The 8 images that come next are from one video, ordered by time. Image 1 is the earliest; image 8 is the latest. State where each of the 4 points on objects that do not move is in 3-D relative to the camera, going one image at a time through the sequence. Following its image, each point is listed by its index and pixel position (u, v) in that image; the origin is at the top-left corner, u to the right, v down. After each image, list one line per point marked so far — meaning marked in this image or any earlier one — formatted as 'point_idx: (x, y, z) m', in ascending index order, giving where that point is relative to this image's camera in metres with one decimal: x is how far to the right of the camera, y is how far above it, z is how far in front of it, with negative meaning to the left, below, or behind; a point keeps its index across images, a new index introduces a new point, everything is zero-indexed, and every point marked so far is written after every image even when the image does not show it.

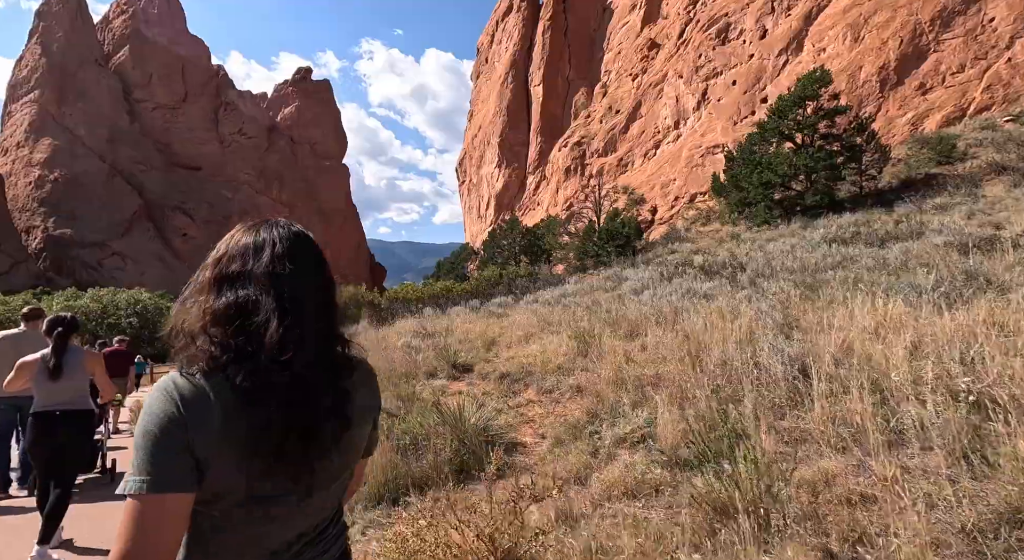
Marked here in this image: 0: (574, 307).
0: (+0.8, -0.4, +8.8) m
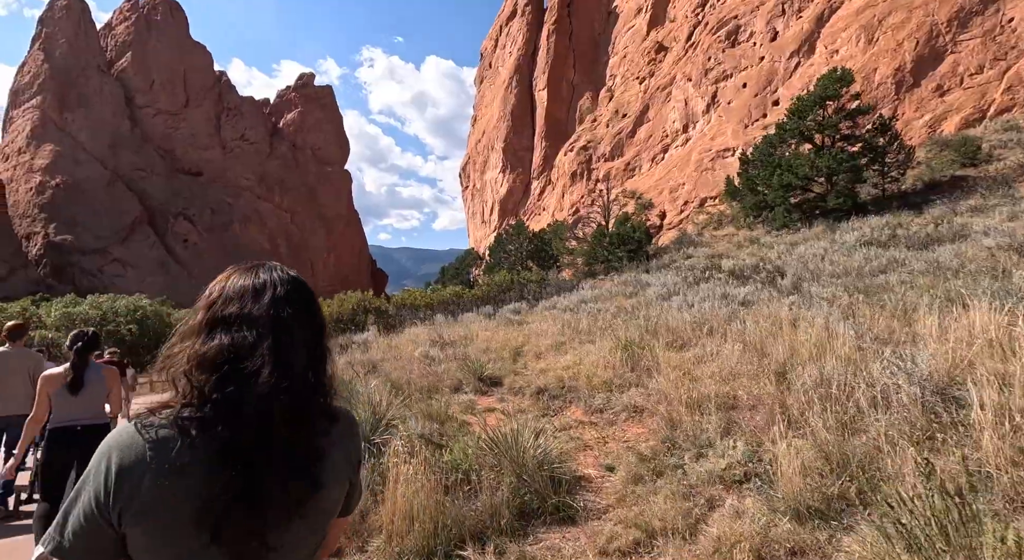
0: (+1.1, -0.5, +8.3) m
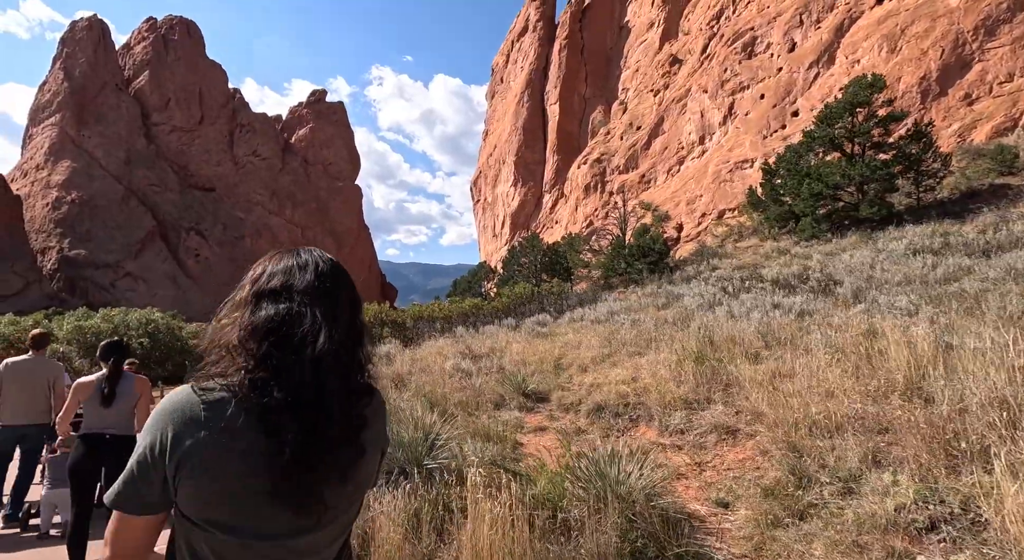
0: (+1.5, -0.6, +7.8) m
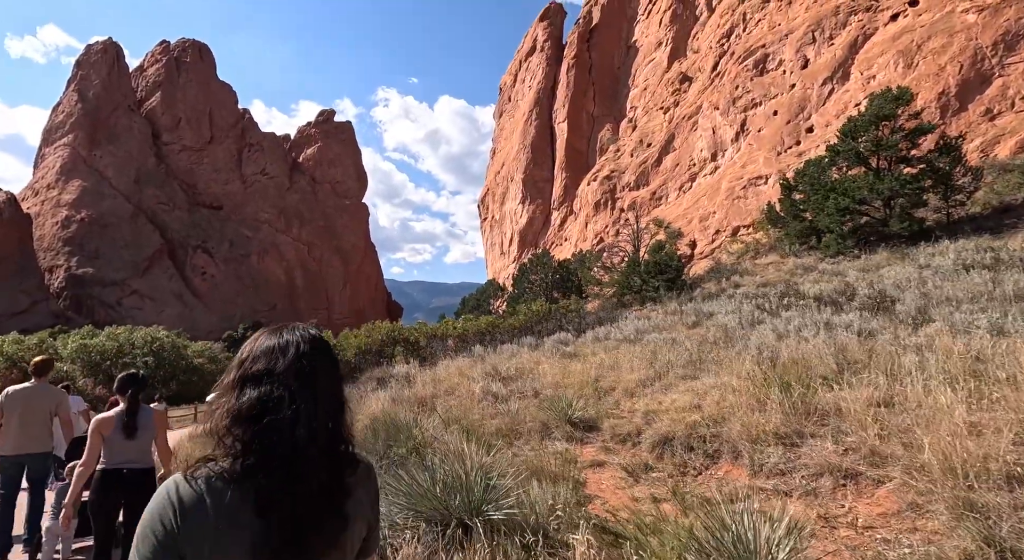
0: (+1.9, -0.8, +7.2) m
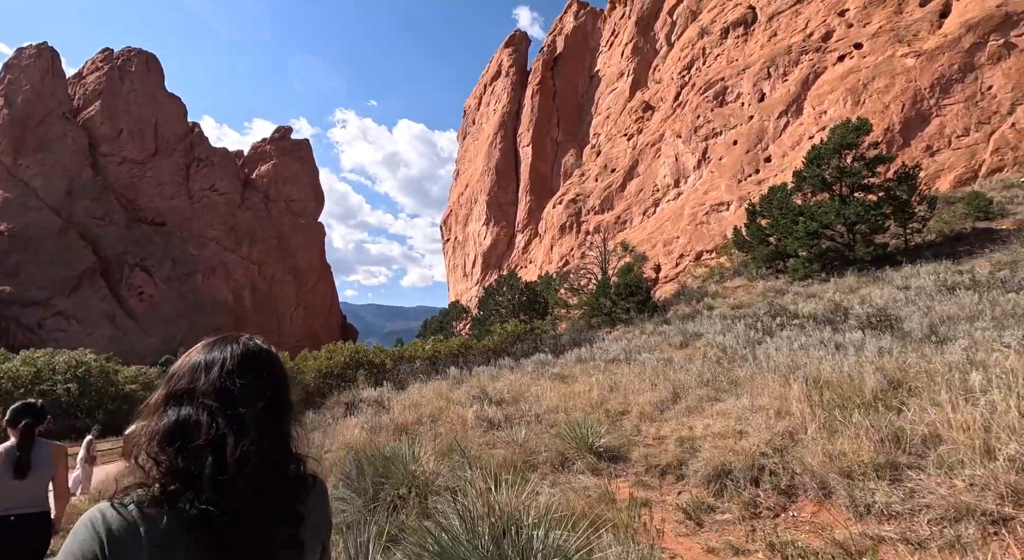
0: (+1.8, -0.9, +6.7) m
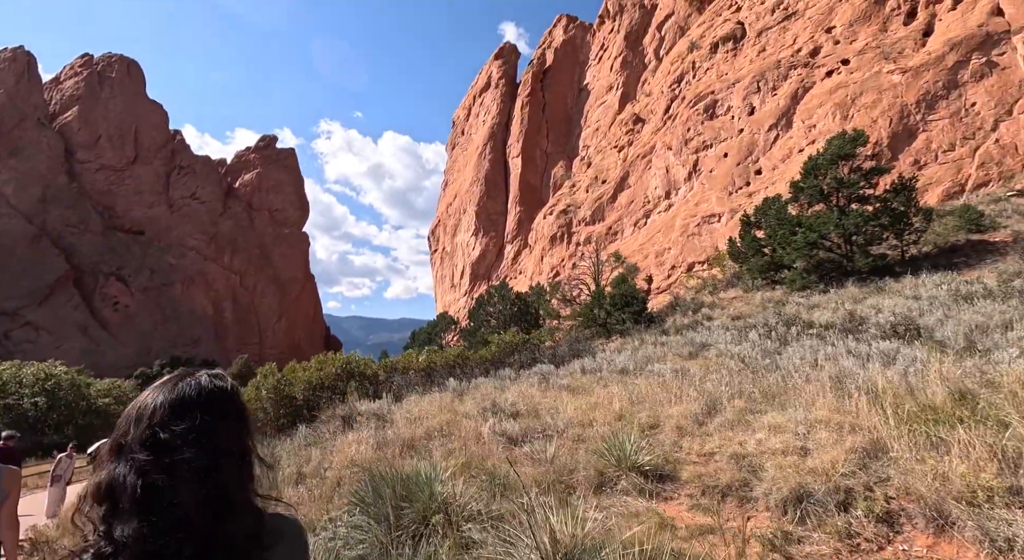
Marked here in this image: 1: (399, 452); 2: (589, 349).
0: (+1.9, -1.0, +6.4) m
1: (-0.9, -1.4, +5.2) m
2: (+1.8, -1.7, +16.0) m
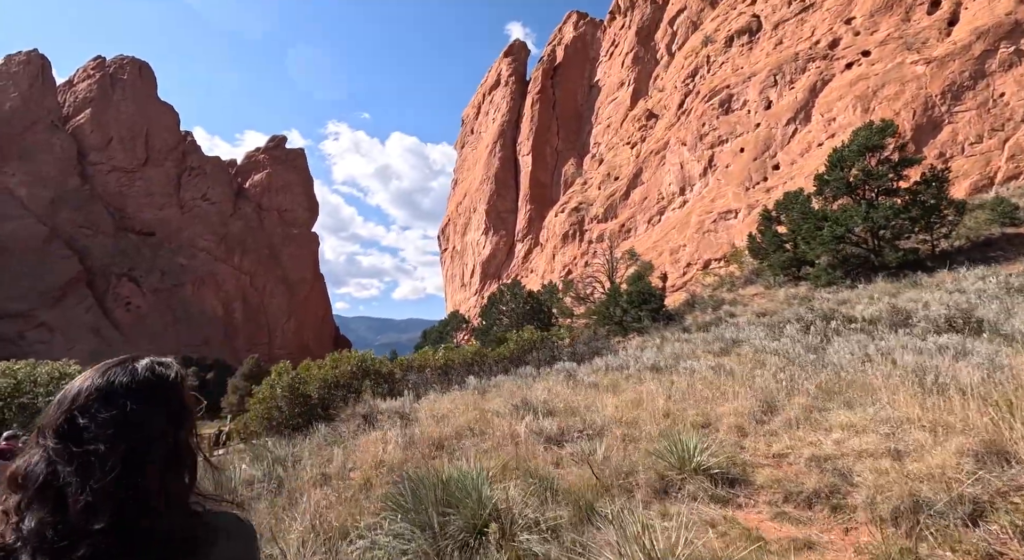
0: (+2.2, -0.9, +6.0) m
1: (-0.6, -1.3, +4.8) m
2: (+2.2, -1.6, +15.6) m
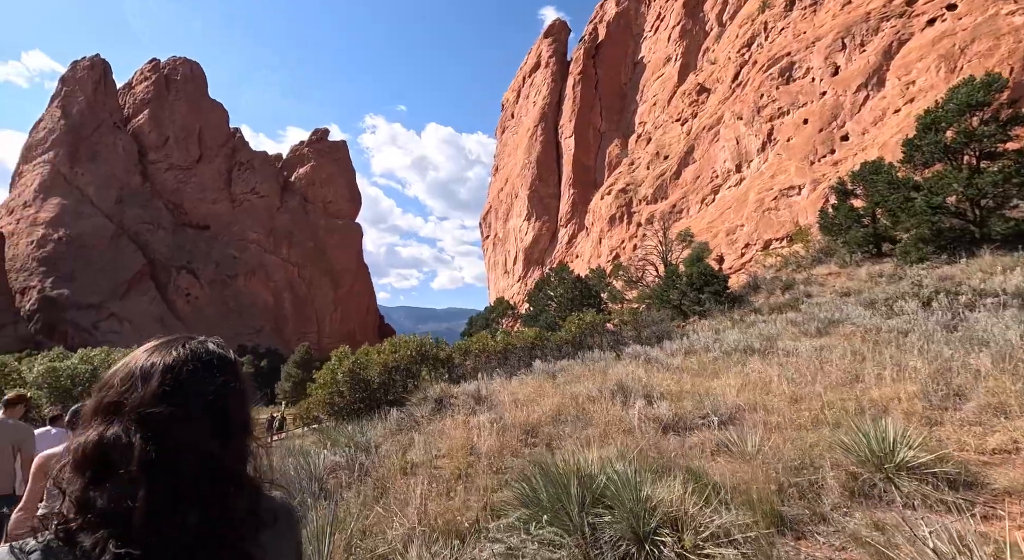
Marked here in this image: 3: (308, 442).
0: (+3.0, -0.6, +5.1) m
1: (+0.1, -1.0, +4.2) m
2: (+3.6, -1.1, +14.7) m
3: (-1.7, -1.4, +5.3) m
